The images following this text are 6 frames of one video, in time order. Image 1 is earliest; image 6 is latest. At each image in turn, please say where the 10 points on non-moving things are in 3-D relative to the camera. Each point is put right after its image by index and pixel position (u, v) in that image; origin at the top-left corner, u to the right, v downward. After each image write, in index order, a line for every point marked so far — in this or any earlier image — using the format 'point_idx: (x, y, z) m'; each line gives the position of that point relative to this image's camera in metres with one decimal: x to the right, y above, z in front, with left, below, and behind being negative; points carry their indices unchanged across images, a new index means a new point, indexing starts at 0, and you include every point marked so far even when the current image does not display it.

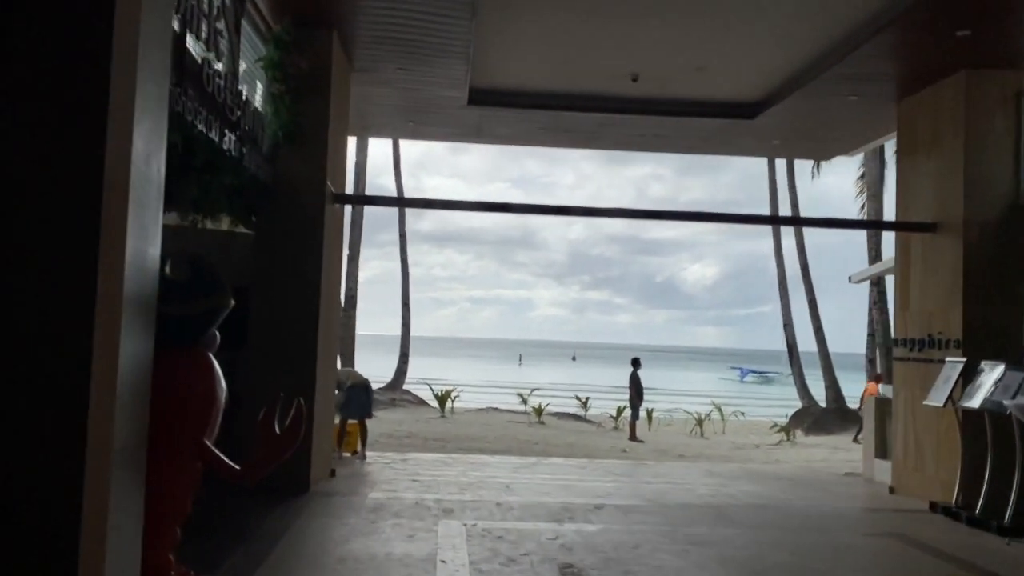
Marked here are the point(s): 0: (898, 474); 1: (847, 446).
0: (+4.3, -2.0, +8.7) m
1: (+7.3, -3.5, +17.1) m
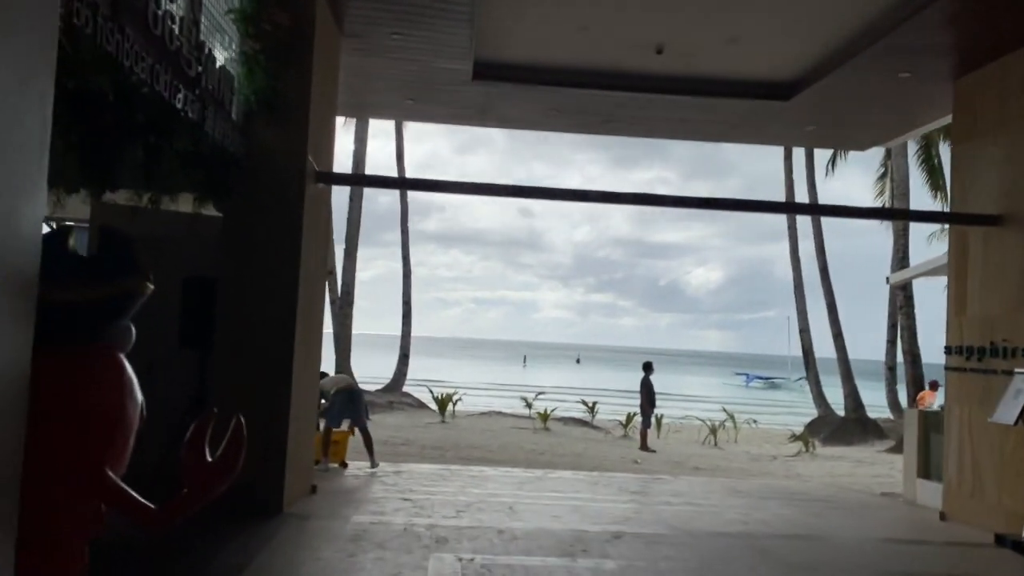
0: (+4.3, -2.1, +7.7) m
1: (+7.4, -3.5, +16.1) m
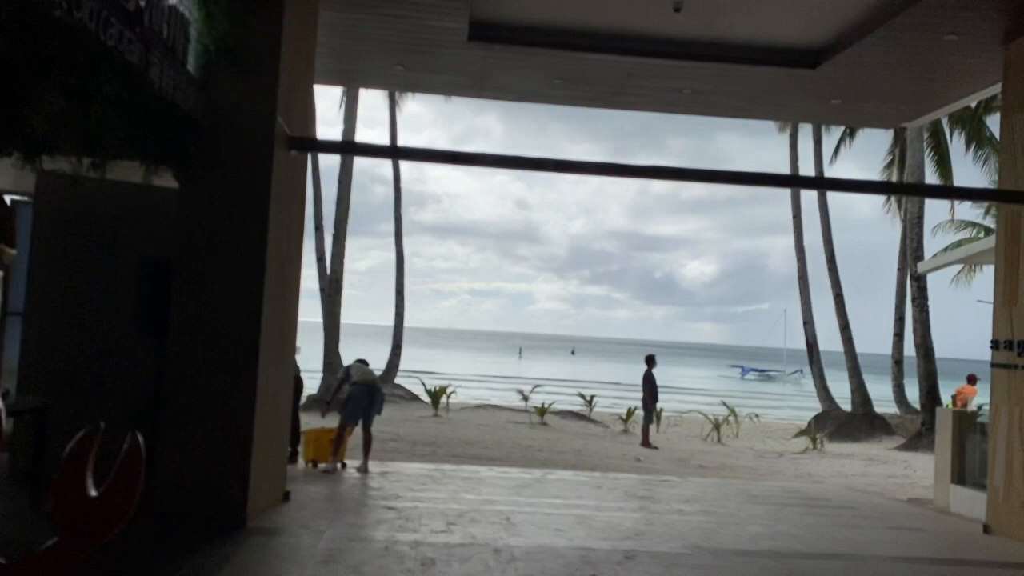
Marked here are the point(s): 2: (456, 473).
0: (+4.3, -1.9, +6.9) m
1: (+7.3, -3.3, +15.4) m
2: (-0.6, -2.1, +9.1) m
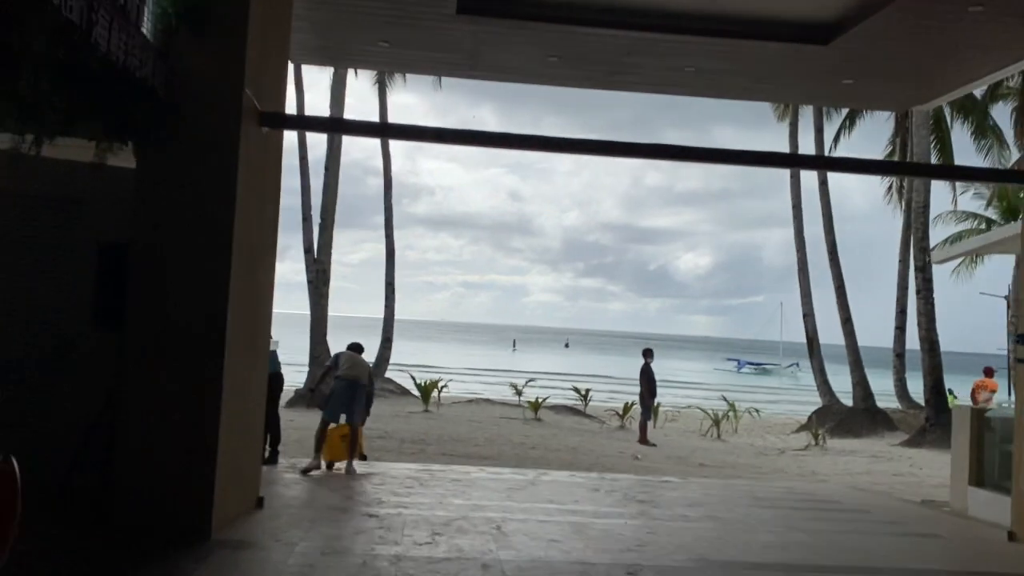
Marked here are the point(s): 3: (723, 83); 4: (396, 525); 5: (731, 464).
0: (+4.2, -1.9, +6.5) m
1: (+7.2, -3.2, +14.9) m
2: (-0.7, -2.0, +8.6) m
3: (+2.4, +2.3, +9.0) m
4: (-0.8, -1.7, +5.7) m
5: (+3.6, -2.9, +12.9) m
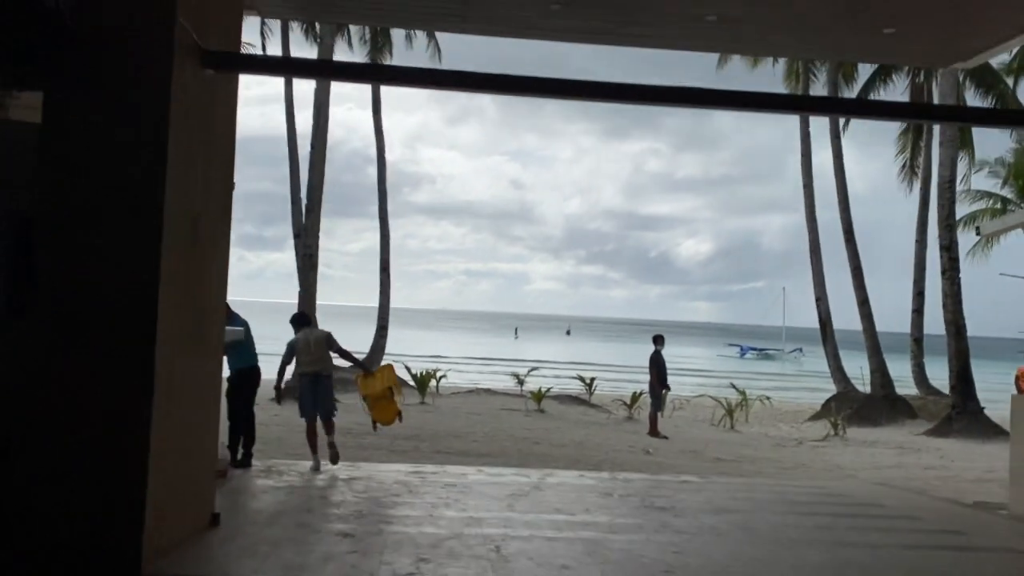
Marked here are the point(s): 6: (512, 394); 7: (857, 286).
0: (+4.2, -1.7, +5.5) m
1: (+7.2, -2.8, +14.0) m
2: (-0.7, -1.8, +7.6) m
3: (+2.4, +2.6, +8.0) m
4: (-0.8, -1.6, +4.7) m
5: (+3.6, -2.6, +12.0) m
6: (0.0, -2.7, +20.0) m
7: (+8.4, 0.0, +19.0) m
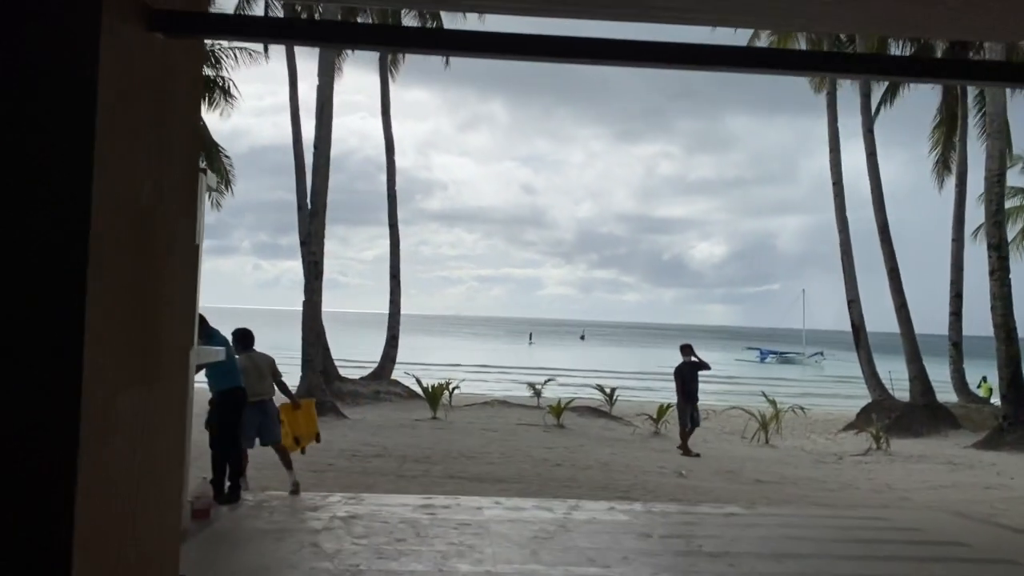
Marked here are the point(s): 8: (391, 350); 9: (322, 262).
0: (+4.4, -1.7, +4.5) m
1: (+7.5, -2.9, +12.9) m
2: (-0.5, -1.9, +6.7) m
3: (+2.5, +2.5, +7.0) m
4: (-0.7, -1.6, +3.8) m
5: (+3.9, -2.7, +11.0) m
6: (+0.4, -2.8, +19.0) m
7: (+8.7, 0.0, +17.9) m
8: (-3.0, -1.6, +19.7) m
9: (-3.7, +0.5, +15.5) m
